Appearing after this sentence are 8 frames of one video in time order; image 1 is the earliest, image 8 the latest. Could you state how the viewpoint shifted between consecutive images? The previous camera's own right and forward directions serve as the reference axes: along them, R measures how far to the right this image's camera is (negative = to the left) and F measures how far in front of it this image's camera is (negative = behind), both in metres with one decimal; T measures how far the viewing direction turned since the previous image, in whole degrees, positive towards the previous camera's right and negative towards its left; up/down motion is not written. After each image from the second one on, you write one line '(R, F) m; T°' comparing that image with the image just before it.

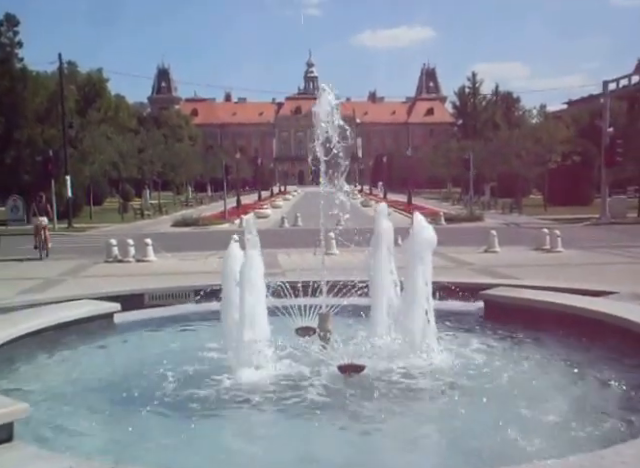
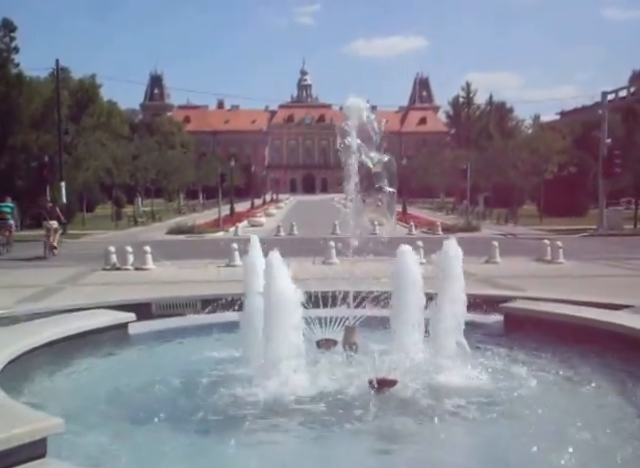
(-0.4, +0.1) m; +1°
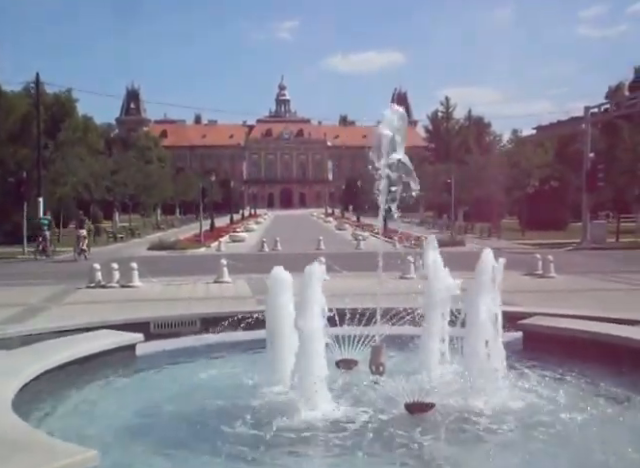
(-0.5, +0.3) m; +2°
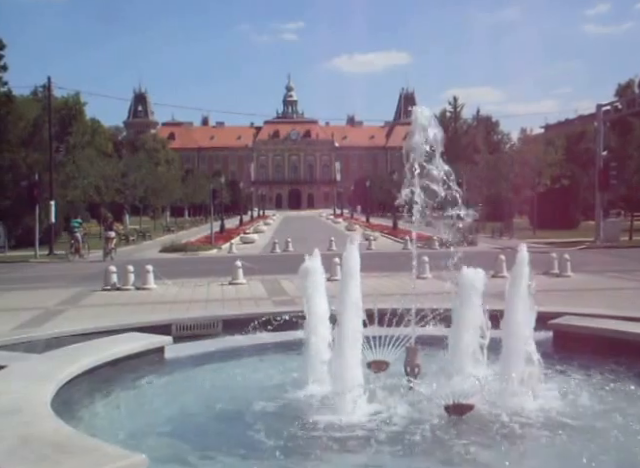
(-0.3, 0.0) m; 0°
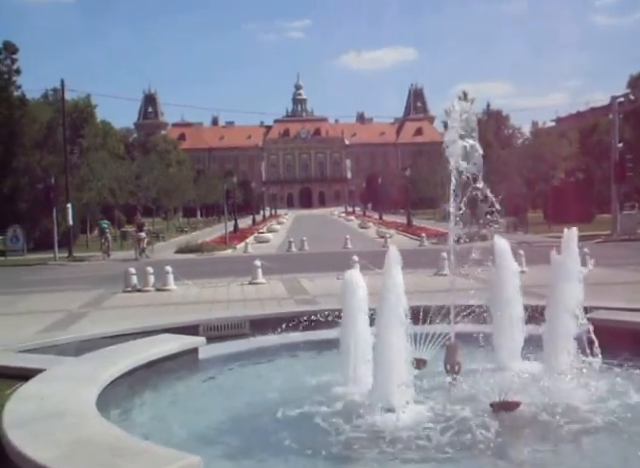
(-0.3, -0.1) m; -1°
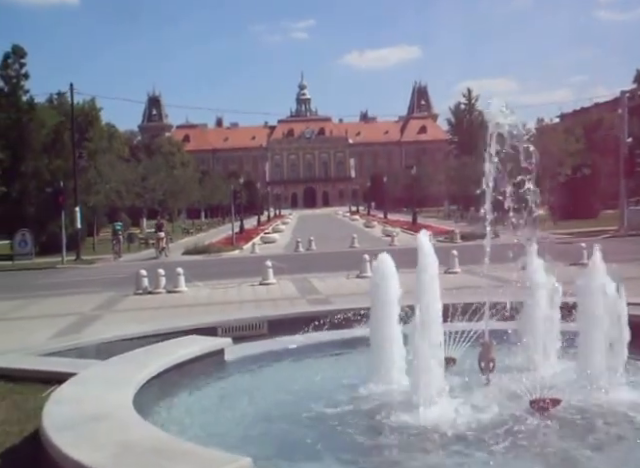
(-0.2, -0.1) m; 0°
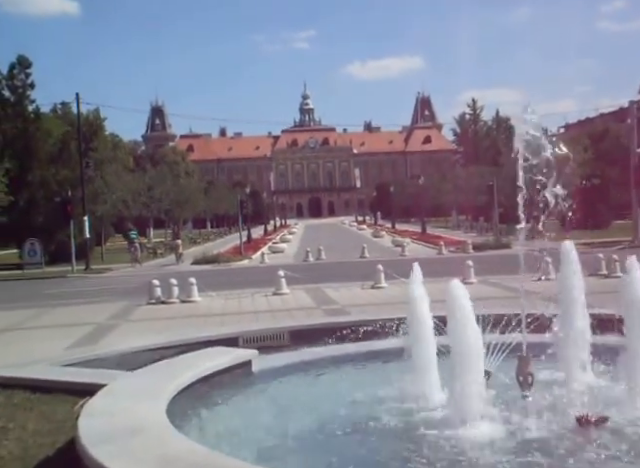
(-0.4, +0.2) m; 0°
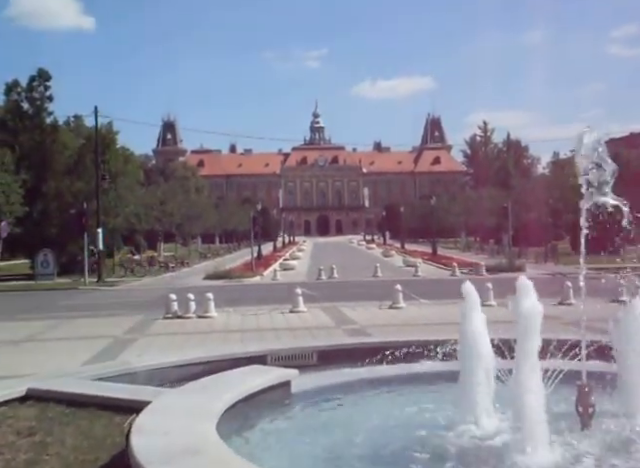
(-0.5, 0.0) m; 0°
